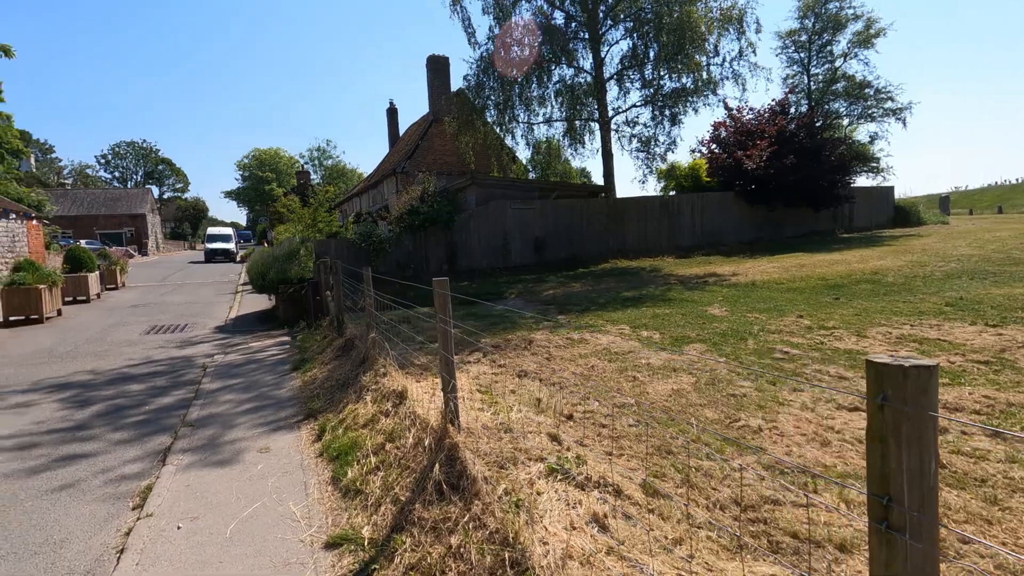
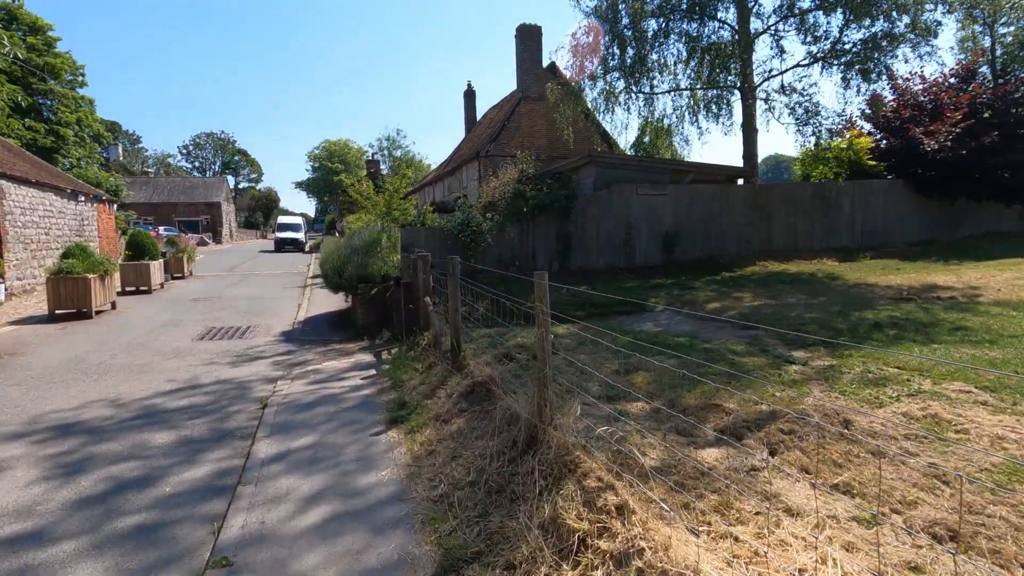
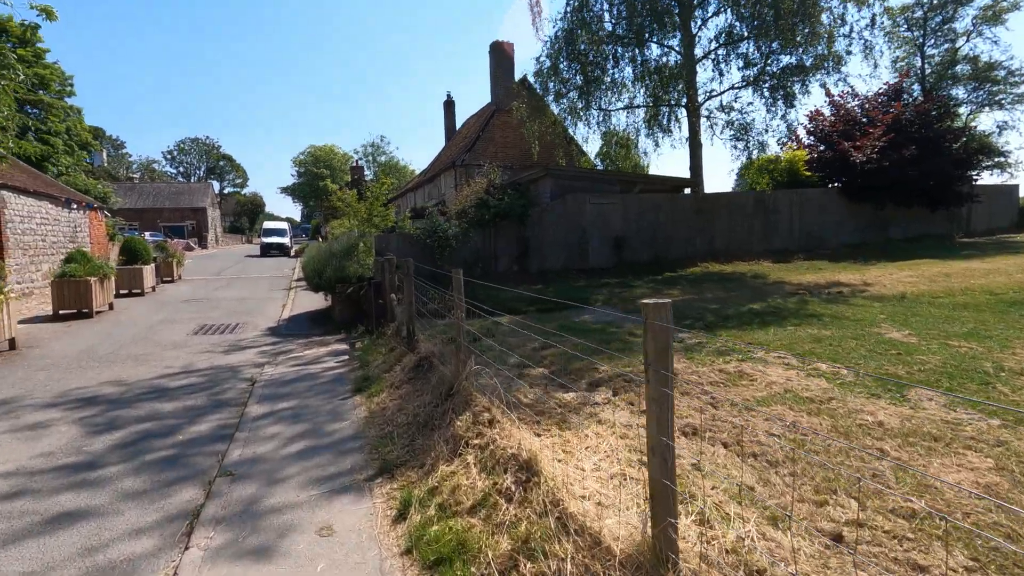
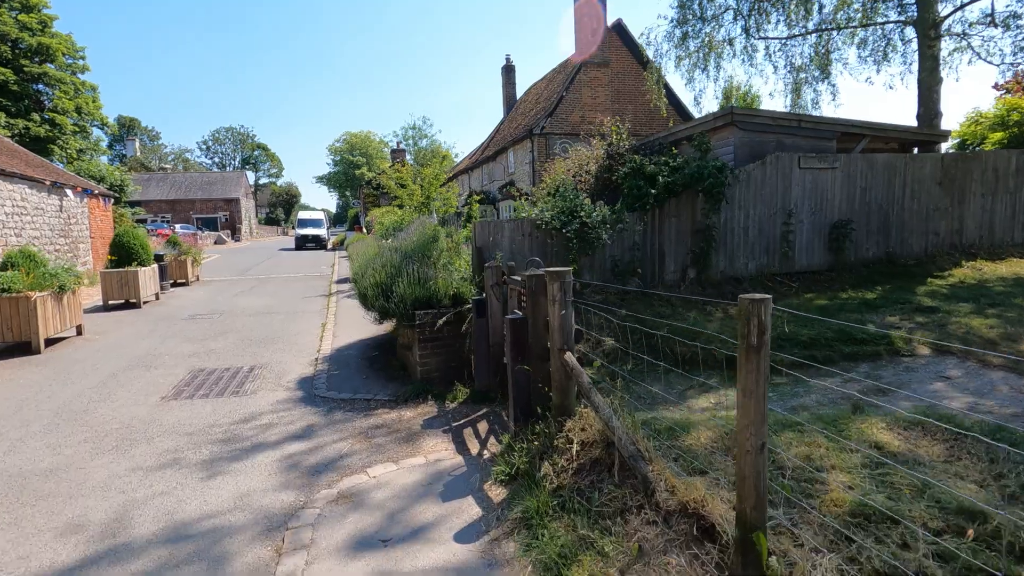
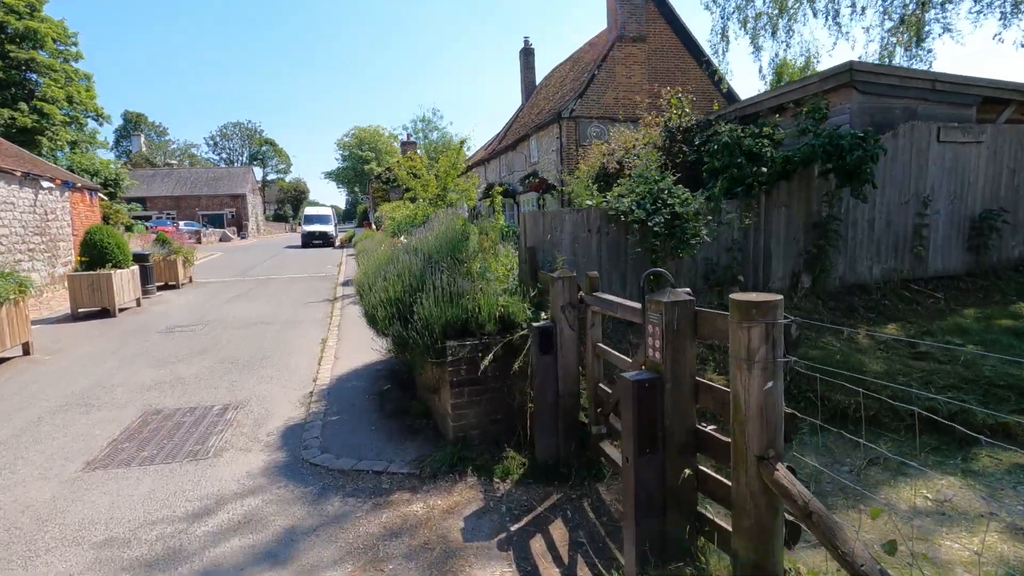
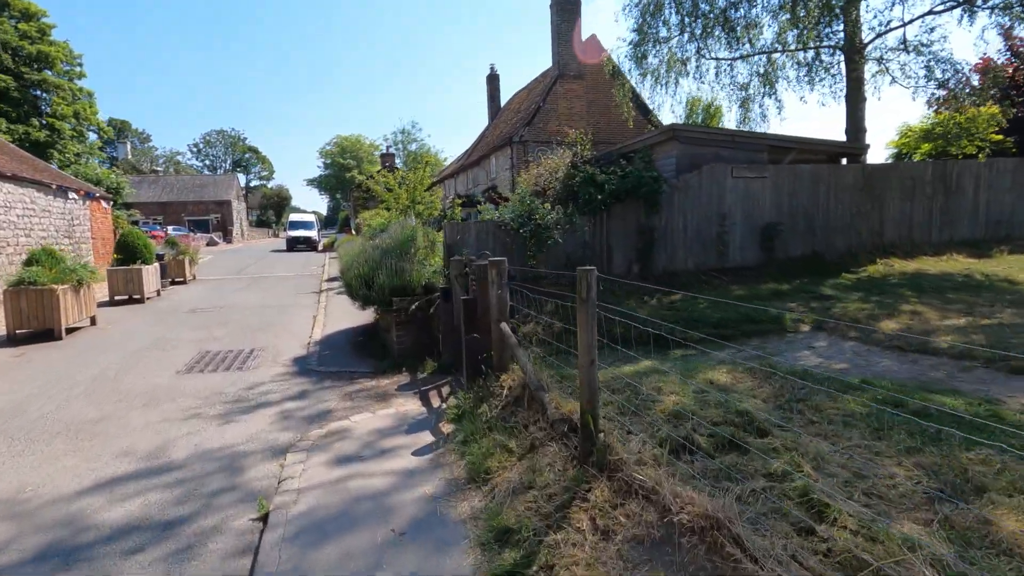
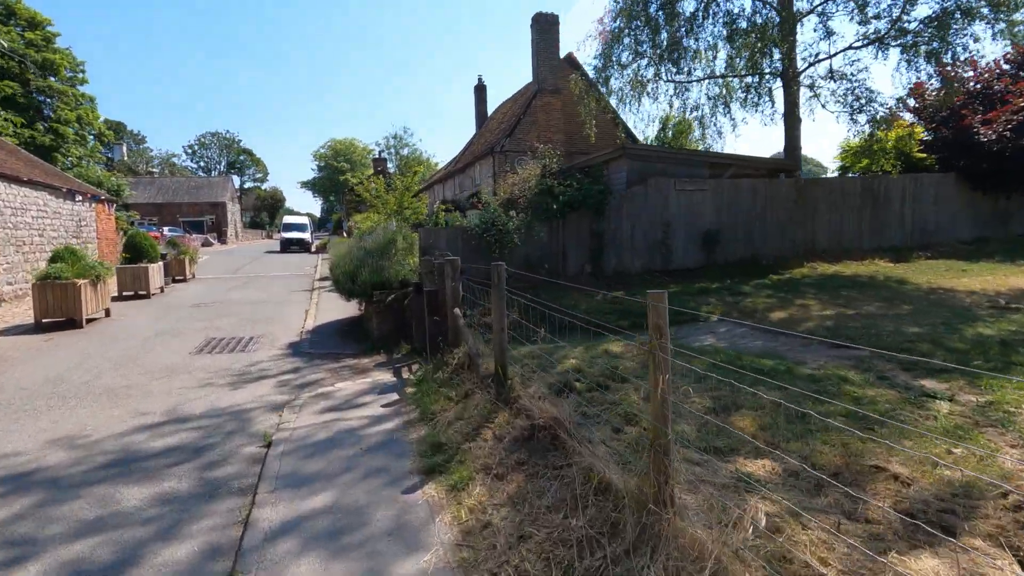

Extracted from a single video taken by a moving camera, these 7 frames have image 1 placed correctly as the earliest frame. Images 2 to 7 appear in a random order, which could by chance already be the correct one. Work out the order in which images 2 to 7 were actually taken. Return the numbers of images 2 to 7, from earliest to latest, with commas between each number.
3, 2, 7, 6, 4, 5
